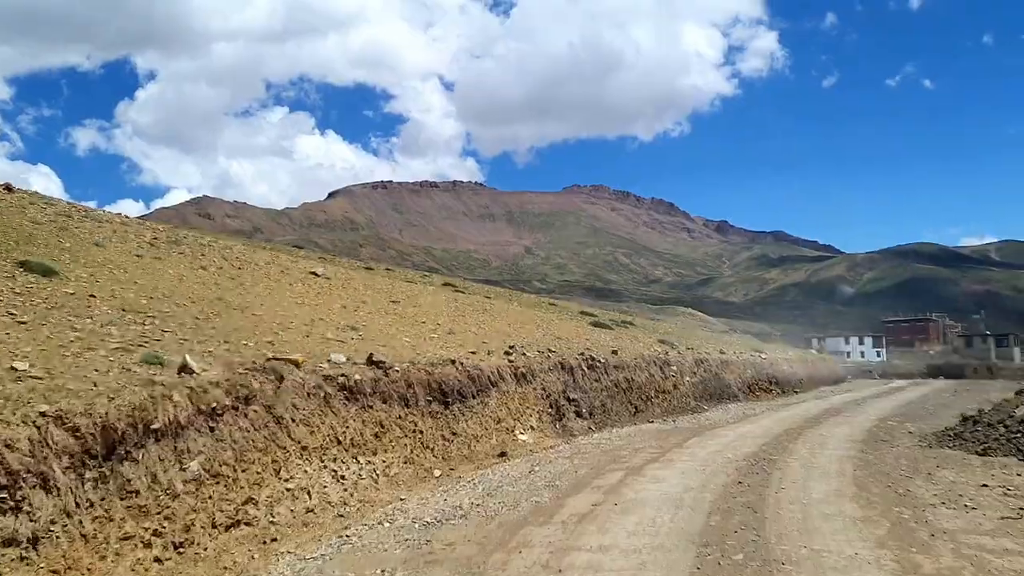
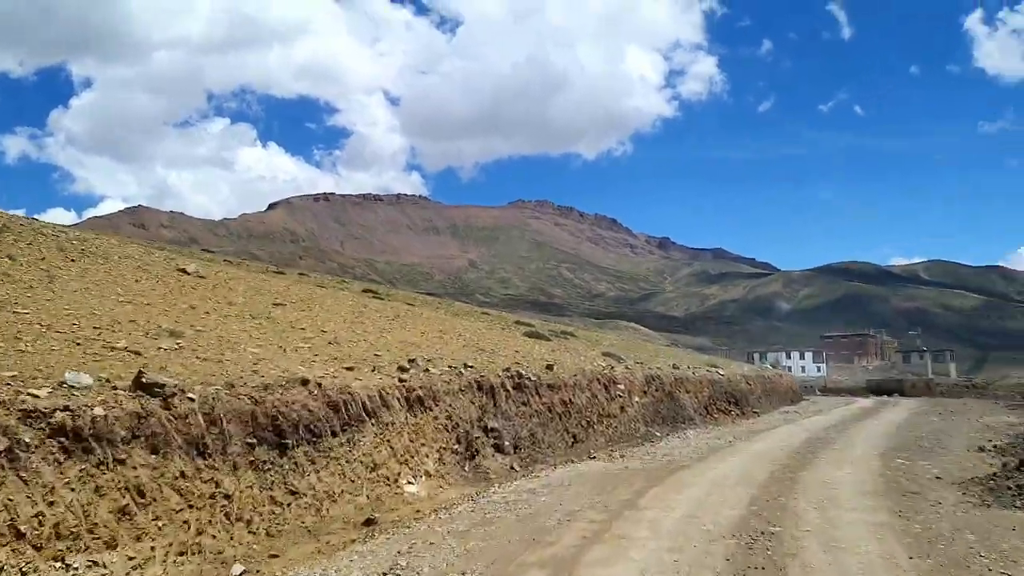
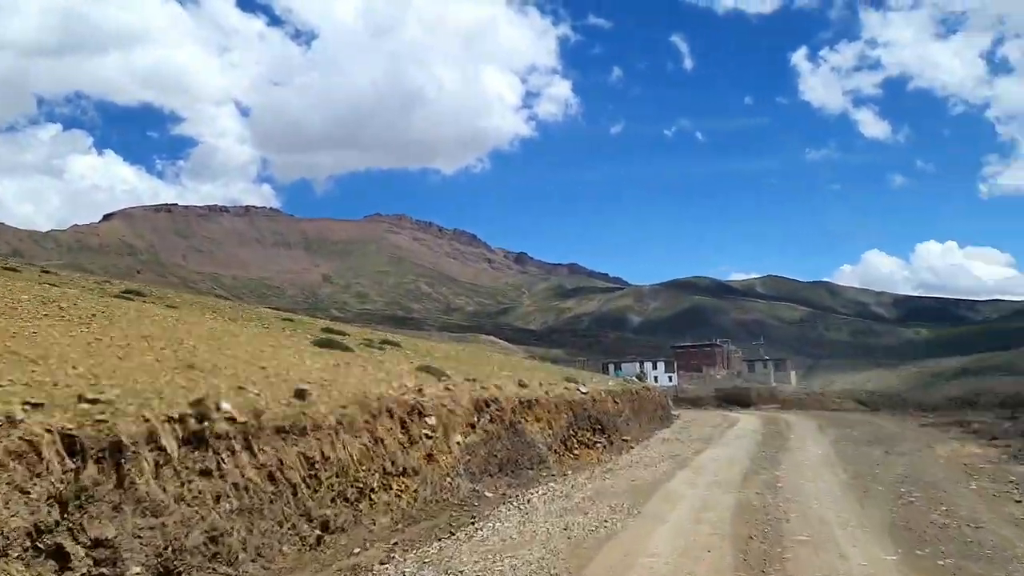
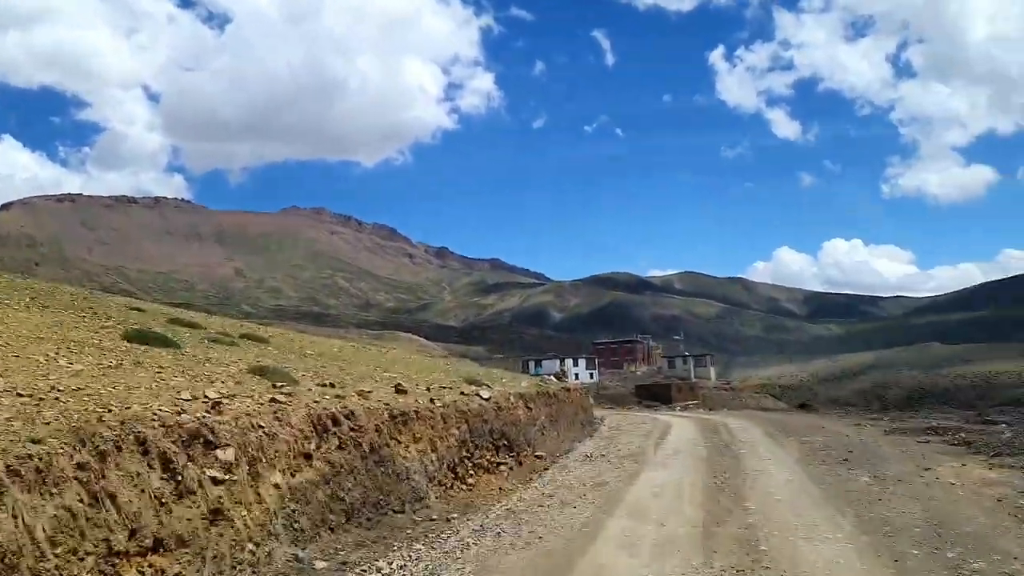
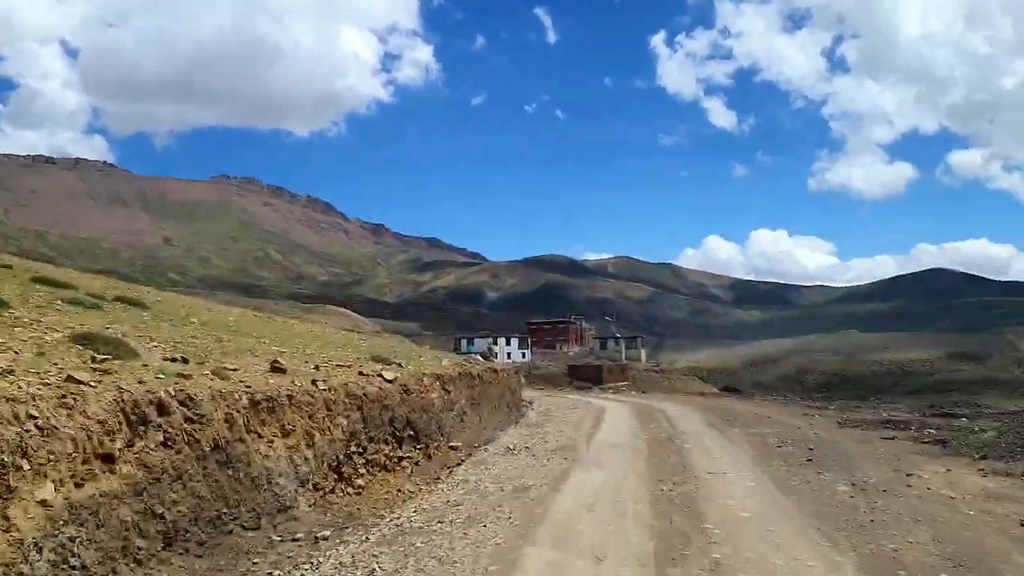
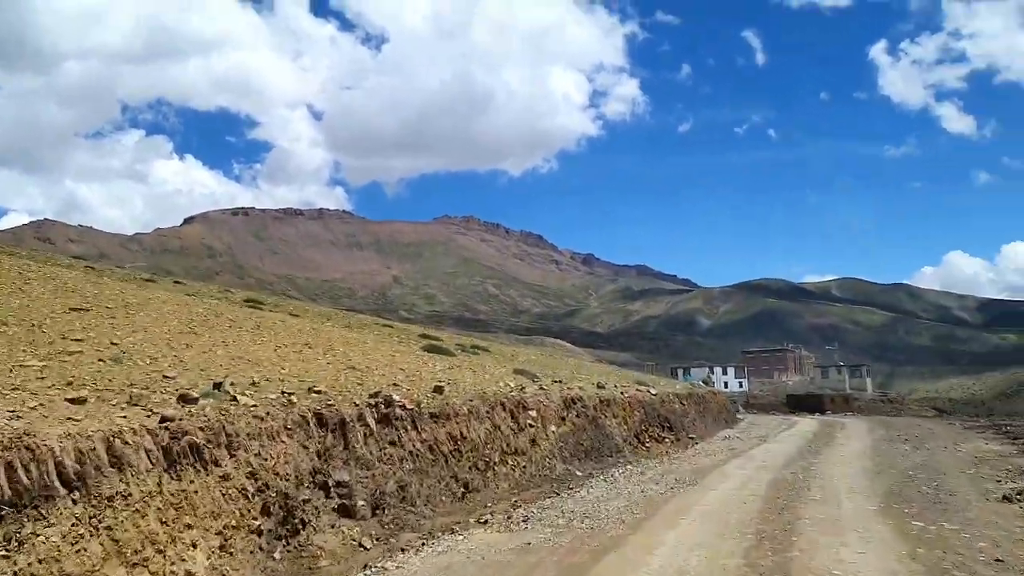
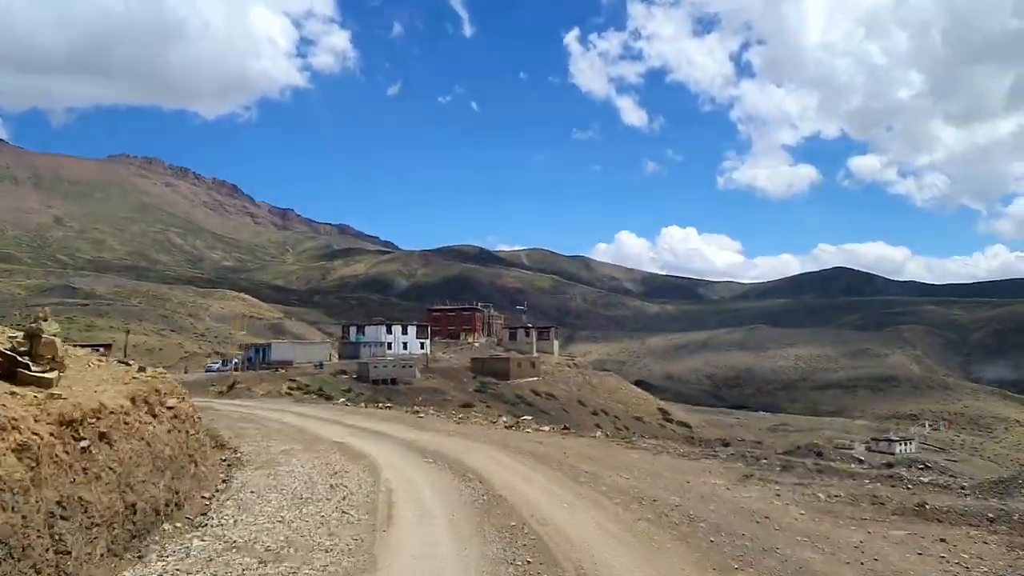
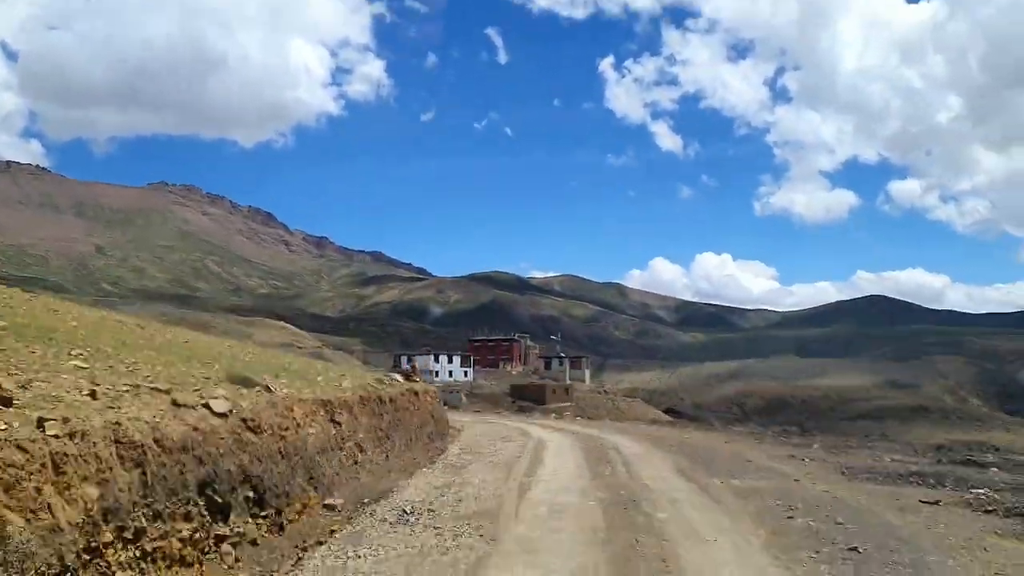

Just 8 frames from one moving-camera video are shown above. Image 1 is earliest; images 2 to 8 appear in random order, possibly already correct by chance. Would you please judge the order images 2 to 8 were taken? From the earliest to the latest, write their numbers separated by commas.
2, 6, 3, 4, 5, 8, 7
